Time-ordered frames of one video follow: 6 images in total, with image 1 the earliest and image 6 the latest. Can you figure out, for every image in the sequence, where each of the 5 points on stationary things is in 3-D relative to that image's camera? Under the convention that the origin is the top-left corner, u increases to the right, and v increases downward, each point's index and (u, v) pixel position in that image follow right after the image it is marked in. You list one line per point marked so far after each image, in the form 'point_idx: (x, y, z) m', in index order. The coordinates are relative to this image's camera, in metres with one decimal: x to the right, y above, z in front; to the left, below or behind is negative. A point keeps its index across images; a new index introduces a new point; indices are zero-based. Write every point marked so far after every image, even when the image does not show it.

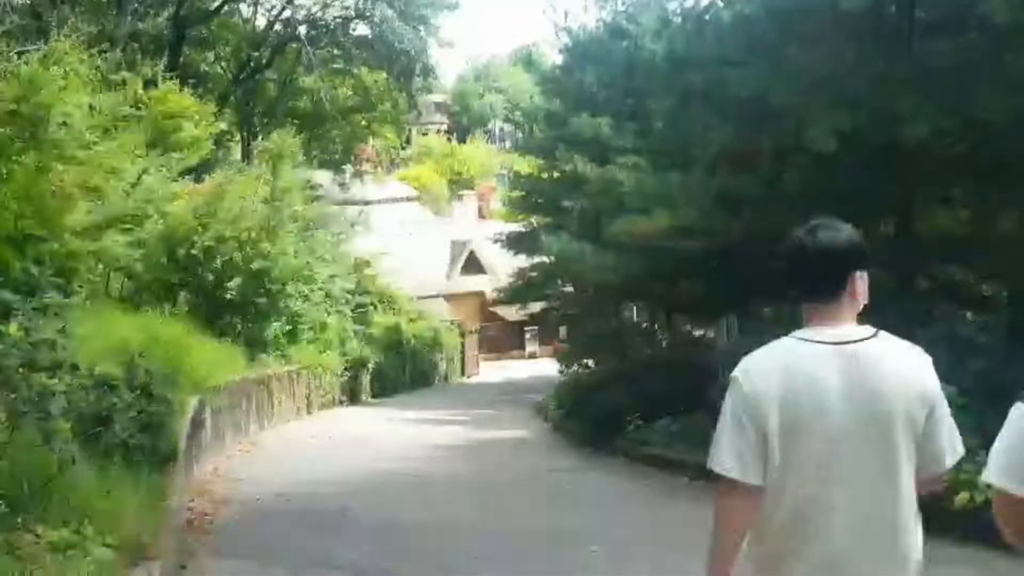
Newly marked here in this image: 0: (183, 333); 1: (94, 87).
0: (-4.1, -0.5, +15.1) m
1: (-6.3, +3.0, +18.4) m
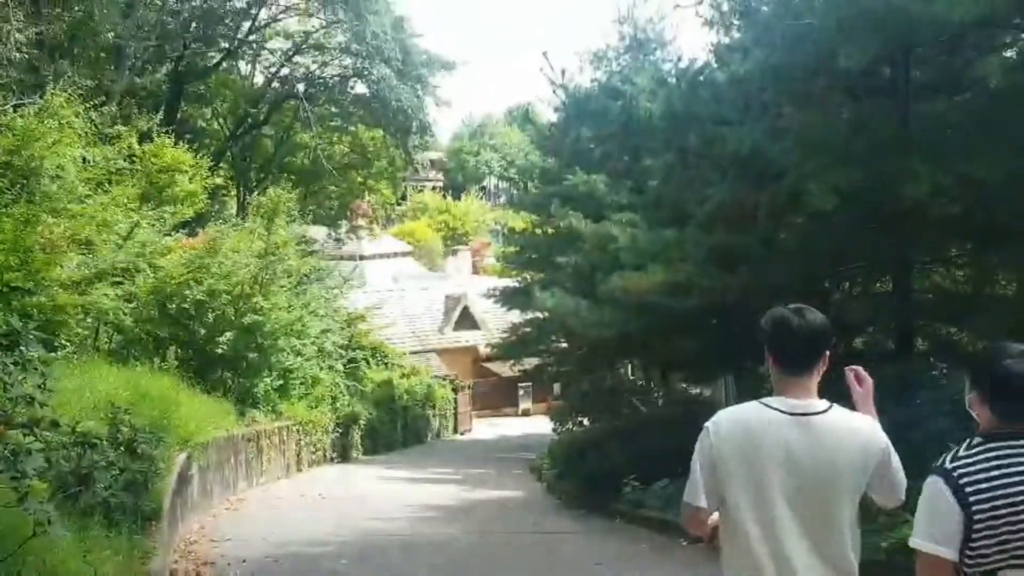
0: (-4.2, -1.2, +14.9) m
1: (-6.4, +2.2, +18.3) m
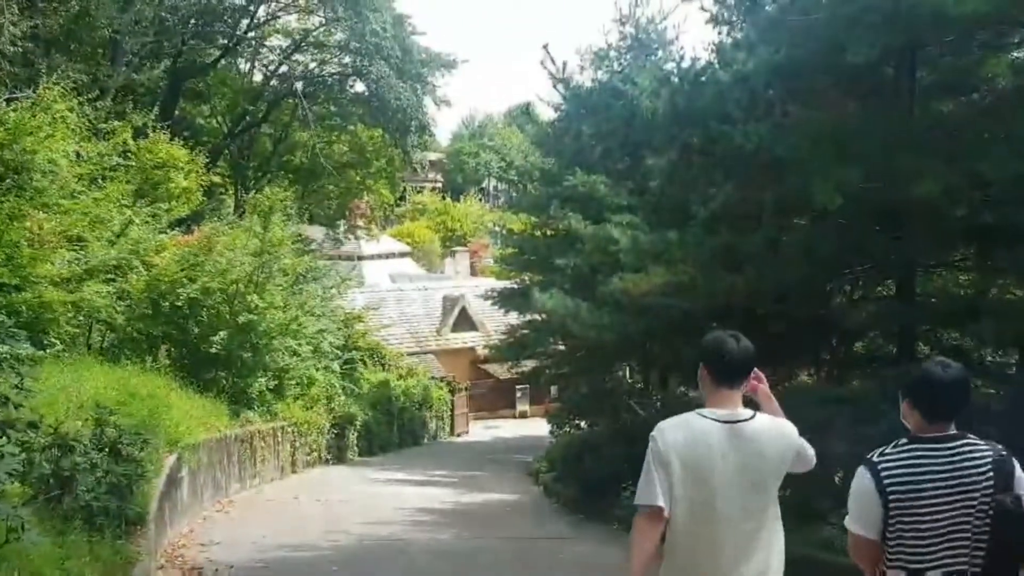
0: (-4.2, -1.2, +14.6) m
1: (-6.4, +2.2, +18.1) m
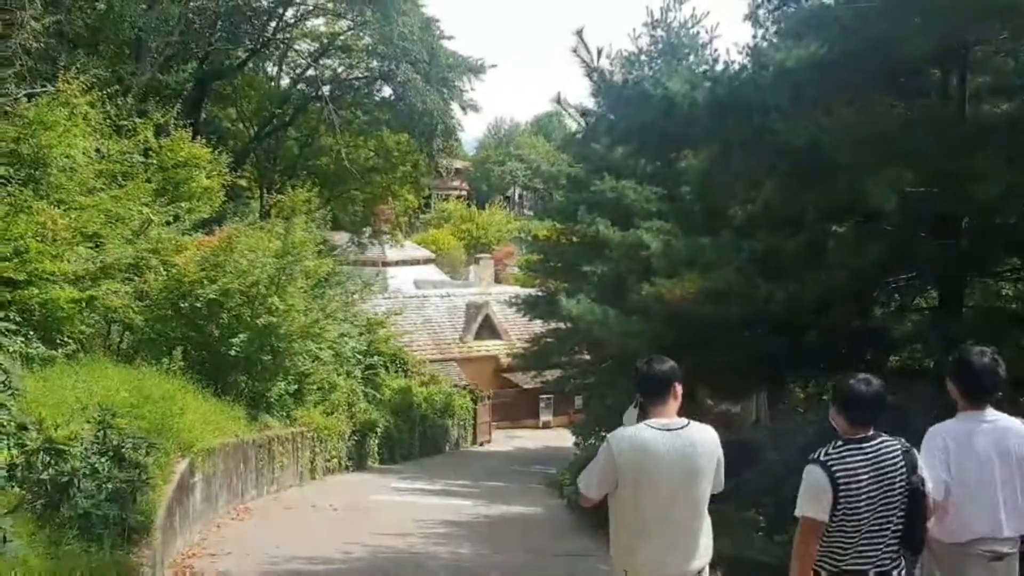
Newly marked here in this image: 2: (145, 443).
0: (-3.9, -1.2, +14.3) m
1: (-6.0, +2.3, +17.8) m
2: (-2.8, -1.2, +9.2) m
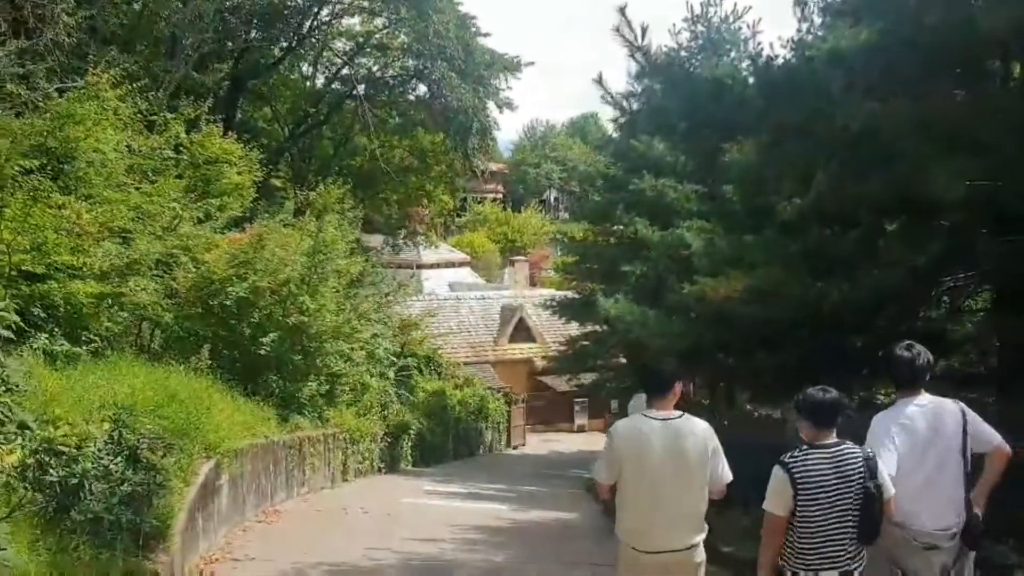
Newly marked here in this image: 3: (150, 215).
0: (-3.5, -1.2, +13.9) m
1: (-5.5, +2.3, +17.5) m
2: (-2.5, -1.1, +8.8) m
3: (-4.8, +1.0, +16.0) m
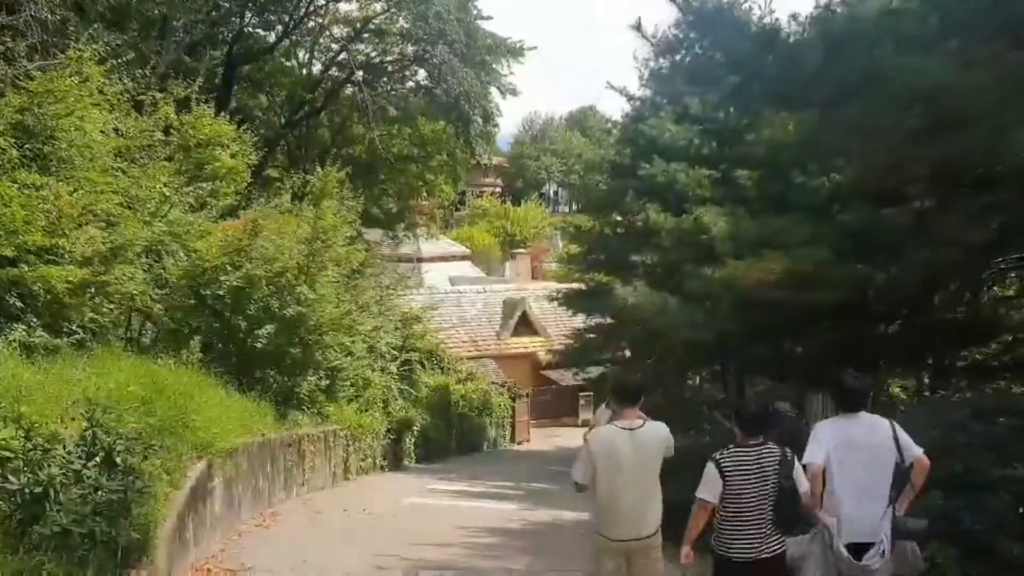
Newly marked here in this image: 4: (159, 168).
0: (-3.4, -1.0, +13.1) m
1: (-5.4, +2.4, +16.7) m
2: (-2.4, -1.0, +8.0) m
3: (-4.6, +1.1, +15.1) m
4: (-4.7, +1.6, +16.4) m
